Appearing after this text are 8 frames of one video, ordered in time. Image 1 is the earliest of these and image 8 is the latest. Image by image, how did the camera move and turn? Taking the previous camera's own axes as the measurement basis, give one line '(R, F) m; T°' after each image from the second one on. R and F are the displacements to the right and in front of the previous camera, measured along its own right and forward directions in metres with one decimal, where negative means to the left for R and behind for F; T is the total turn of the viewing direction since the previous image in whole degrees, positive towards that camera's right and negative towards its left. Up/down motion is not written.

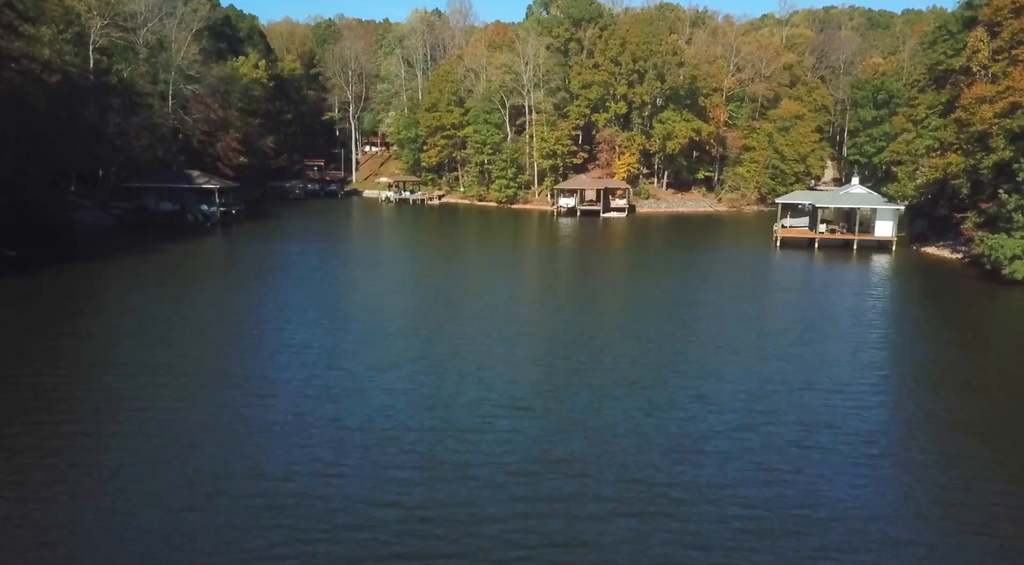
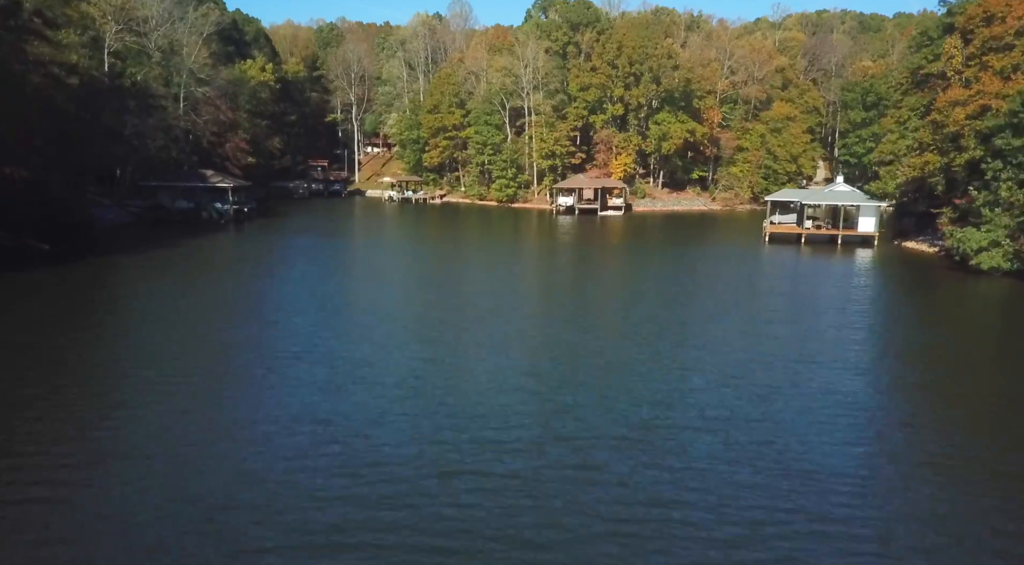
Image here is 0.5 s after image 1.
(-0.2, -1.8) m; 0°
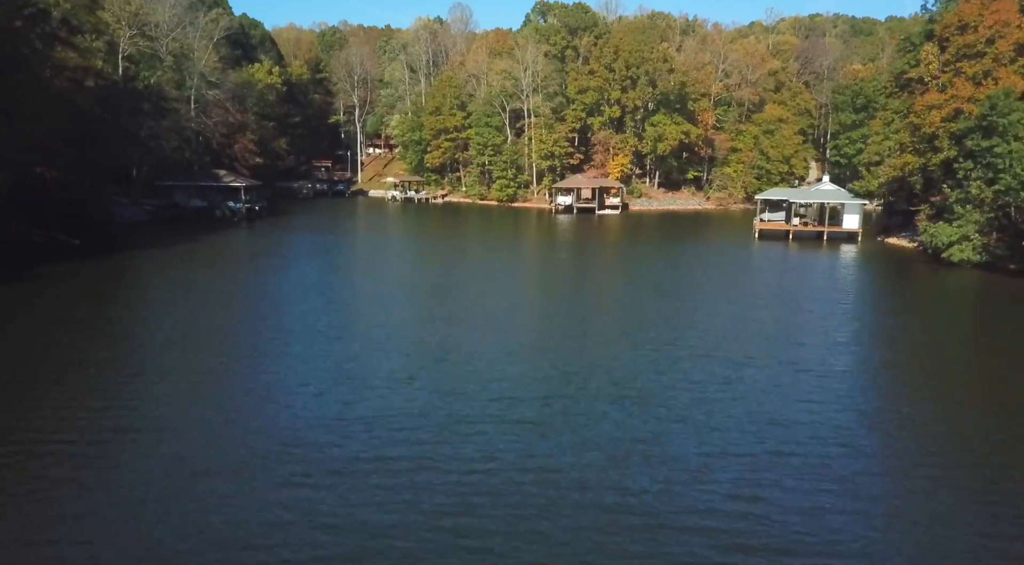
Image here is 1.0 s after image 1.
(-0.2, -1.9) m; 0°
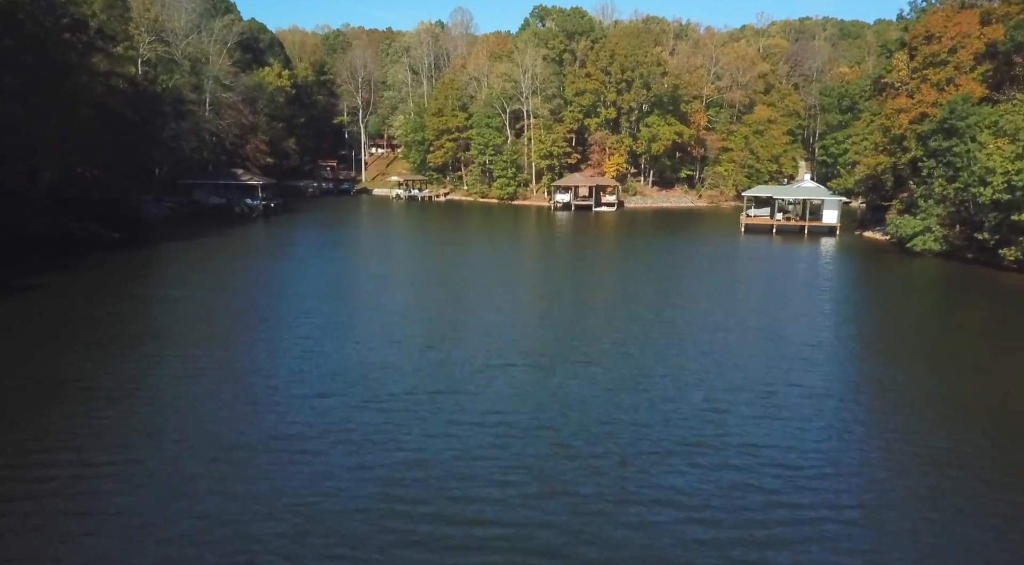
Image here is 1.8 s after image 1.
(-0.3, -2.8) m; 0°
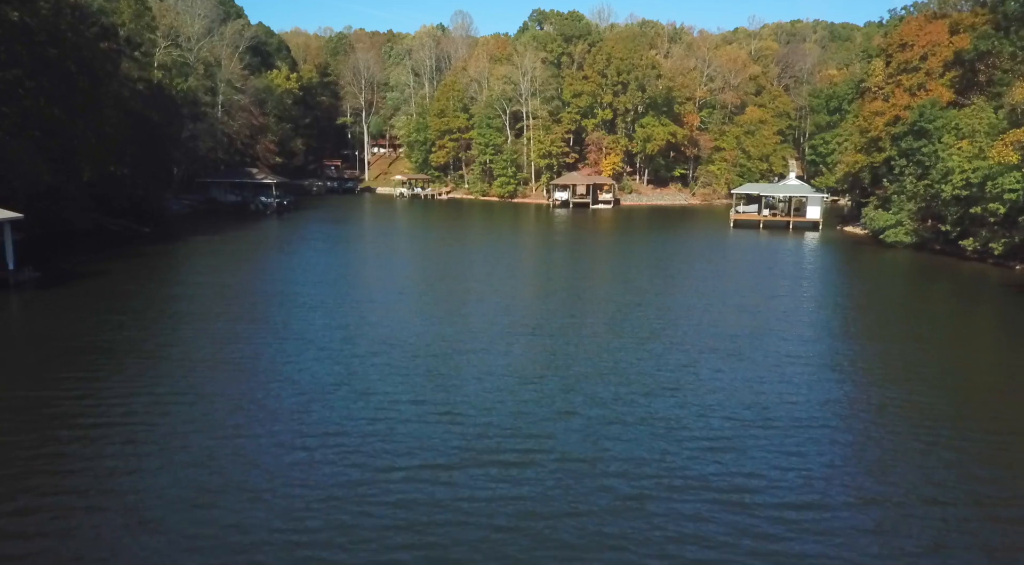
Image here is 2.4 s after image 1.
(-0.3, -2.6) m; 0°
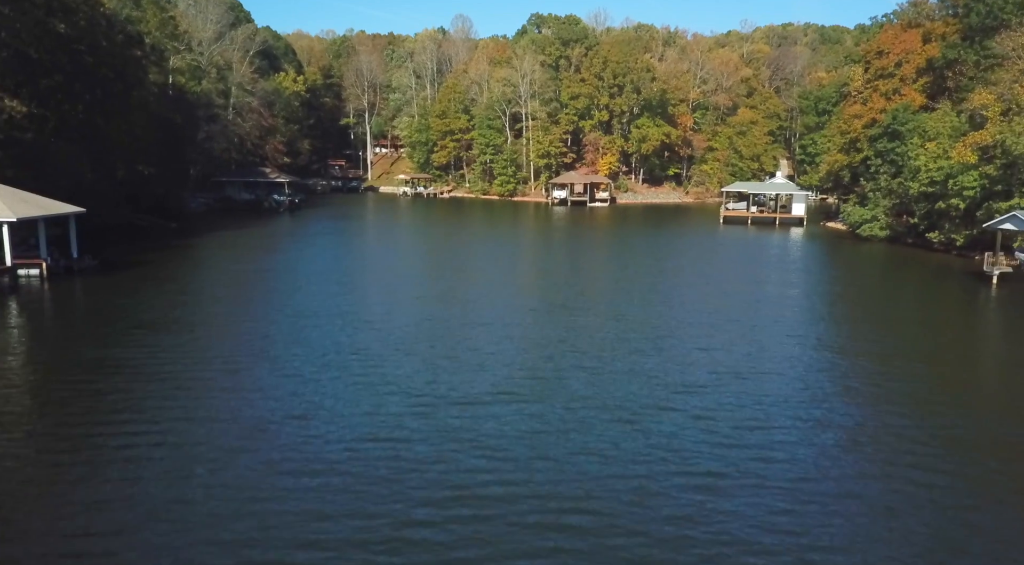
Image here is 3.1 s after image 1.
(-0.3, -2.6) m; 0°
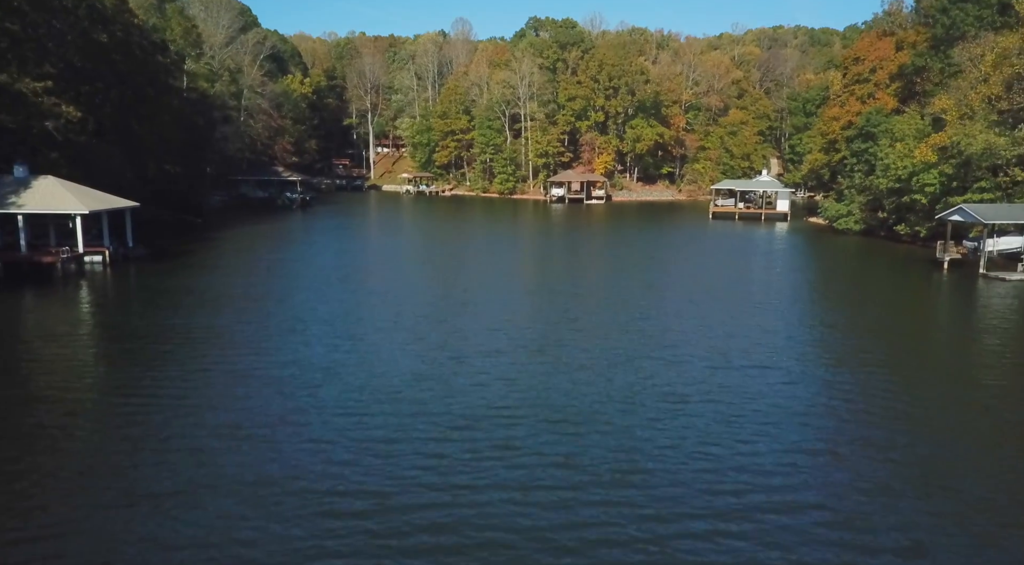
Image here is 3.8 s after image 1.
(-0.3, -2.9) m; 0°
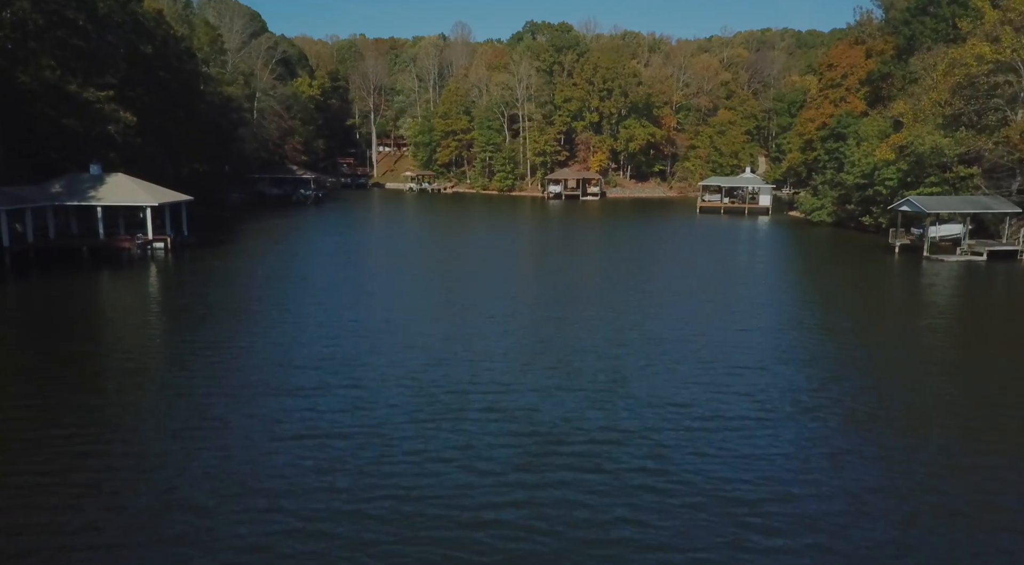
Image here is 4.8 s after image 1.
(-0.5, -3.7) m; 0°
